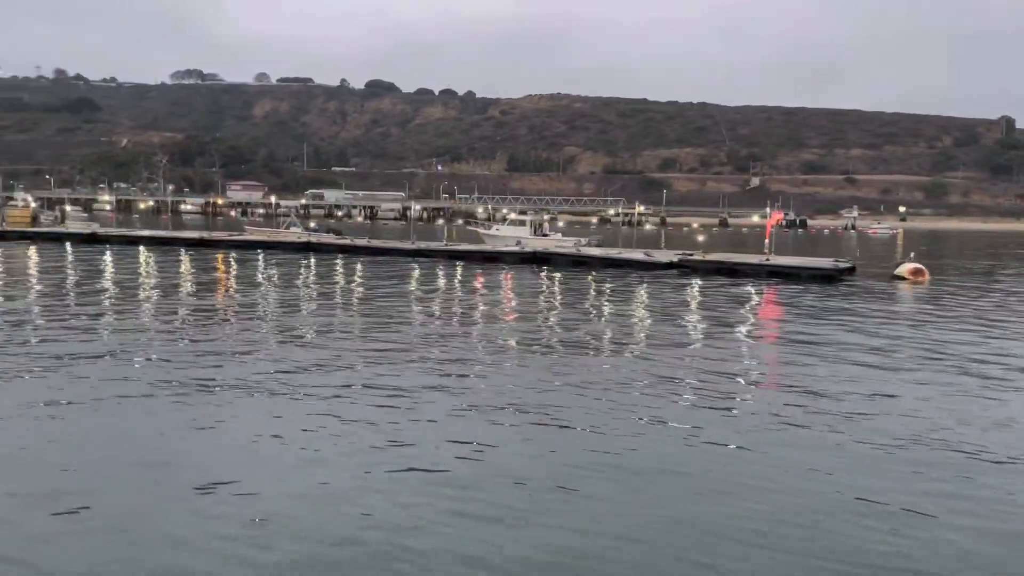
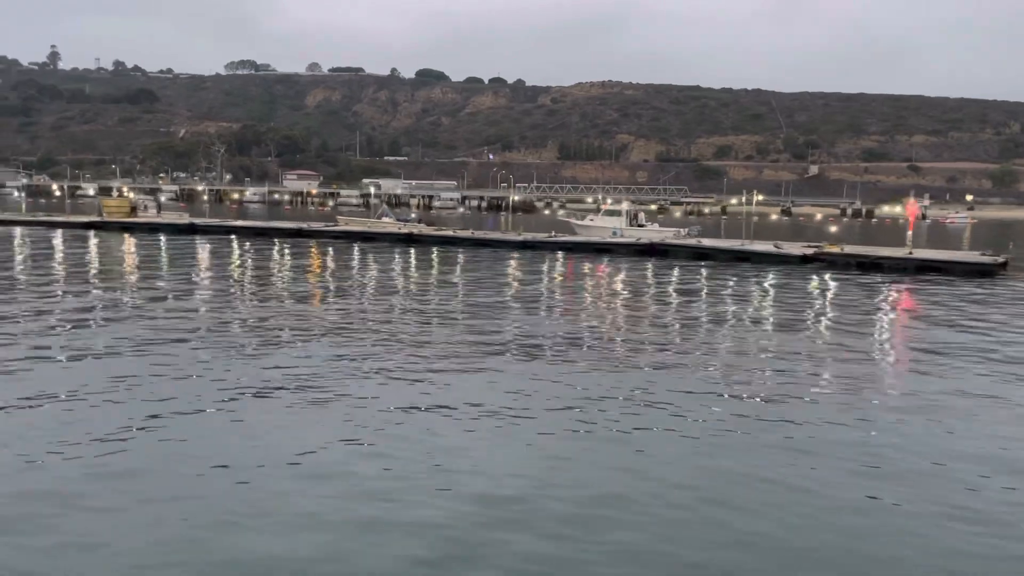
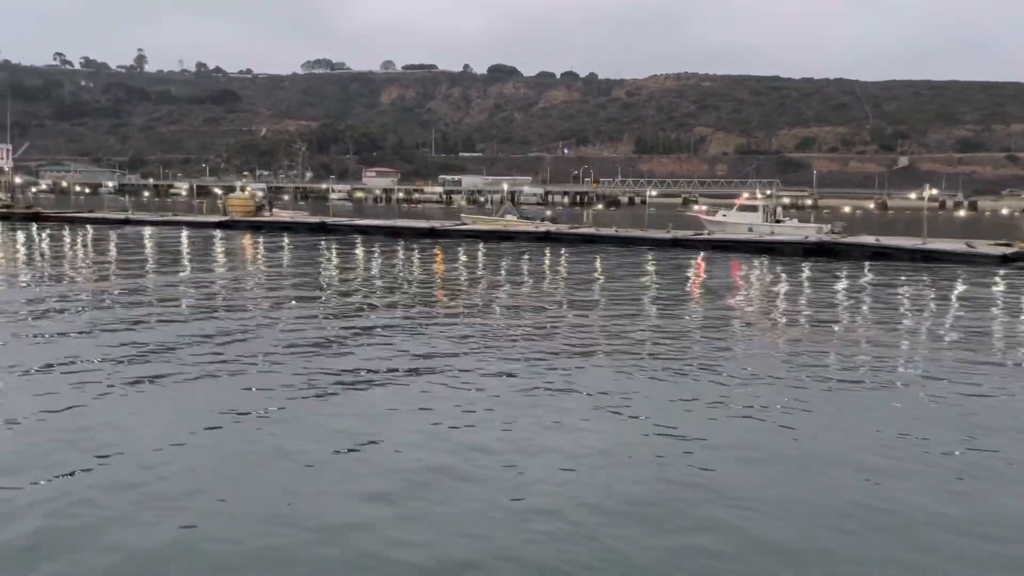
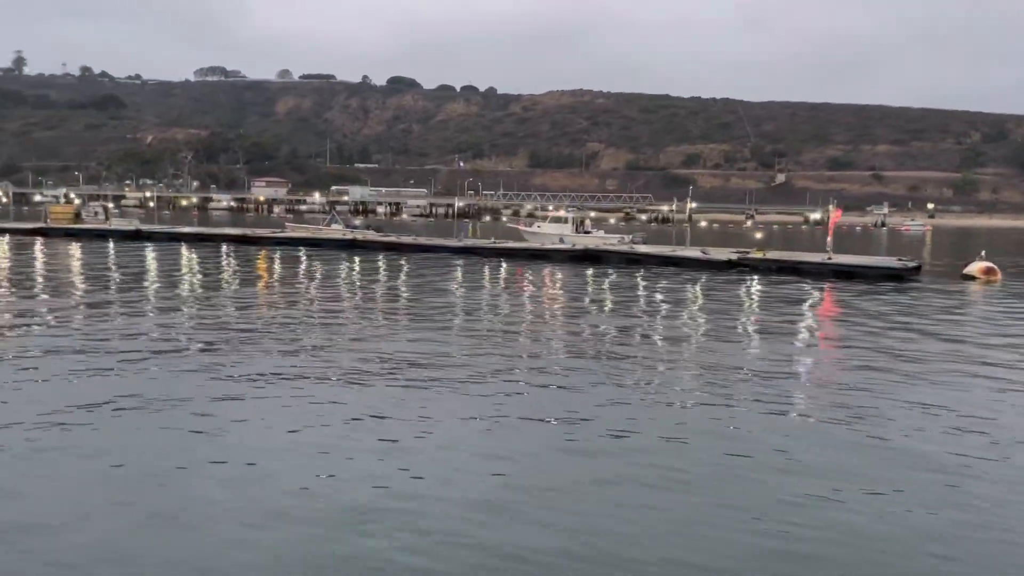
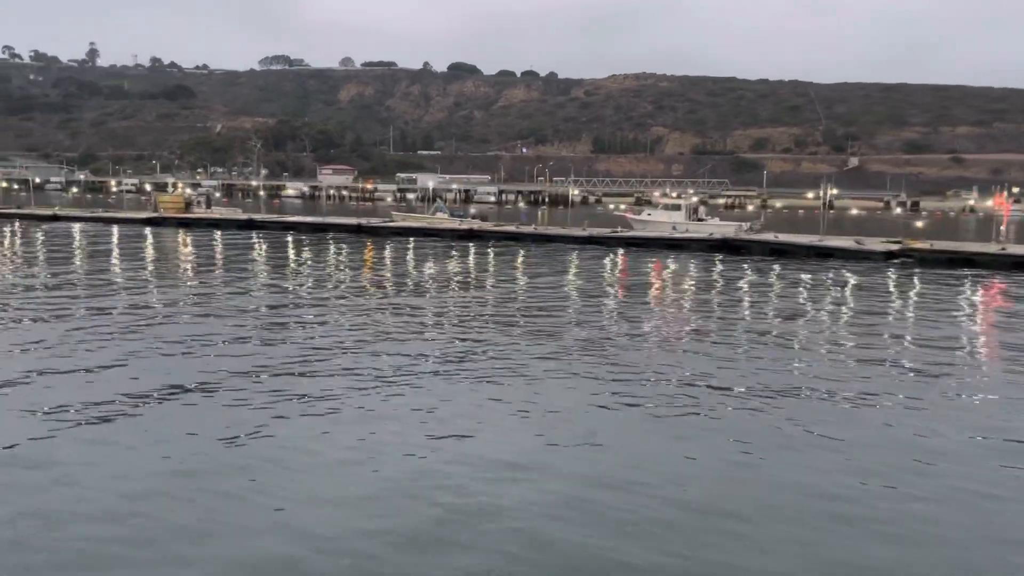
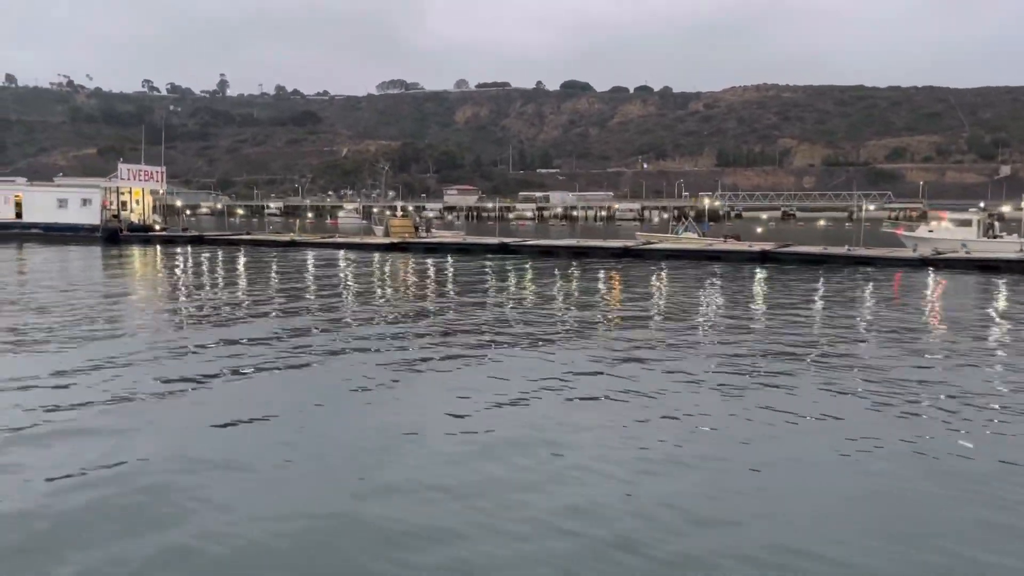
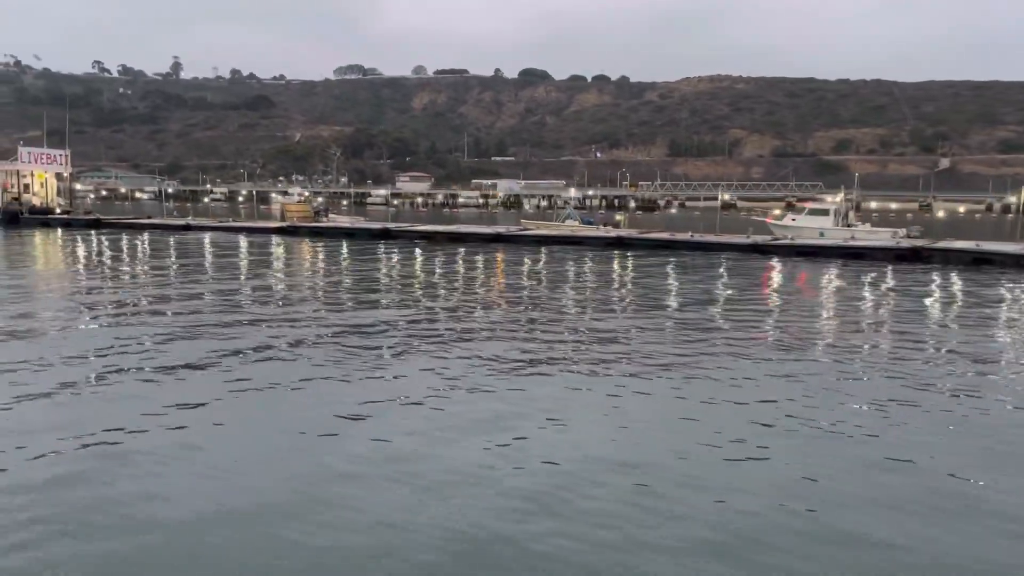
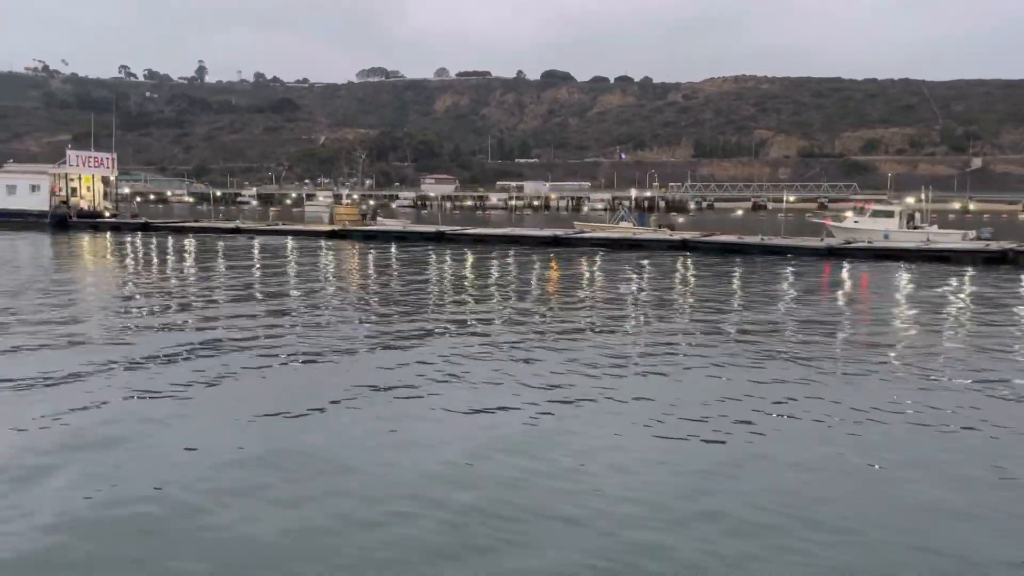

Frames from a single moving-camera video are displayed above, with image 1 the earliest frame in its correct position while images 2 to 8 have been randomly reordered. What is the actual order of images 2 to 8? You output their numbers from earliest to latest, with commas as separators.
4, 2, 5, 3, 7, 8, 6
